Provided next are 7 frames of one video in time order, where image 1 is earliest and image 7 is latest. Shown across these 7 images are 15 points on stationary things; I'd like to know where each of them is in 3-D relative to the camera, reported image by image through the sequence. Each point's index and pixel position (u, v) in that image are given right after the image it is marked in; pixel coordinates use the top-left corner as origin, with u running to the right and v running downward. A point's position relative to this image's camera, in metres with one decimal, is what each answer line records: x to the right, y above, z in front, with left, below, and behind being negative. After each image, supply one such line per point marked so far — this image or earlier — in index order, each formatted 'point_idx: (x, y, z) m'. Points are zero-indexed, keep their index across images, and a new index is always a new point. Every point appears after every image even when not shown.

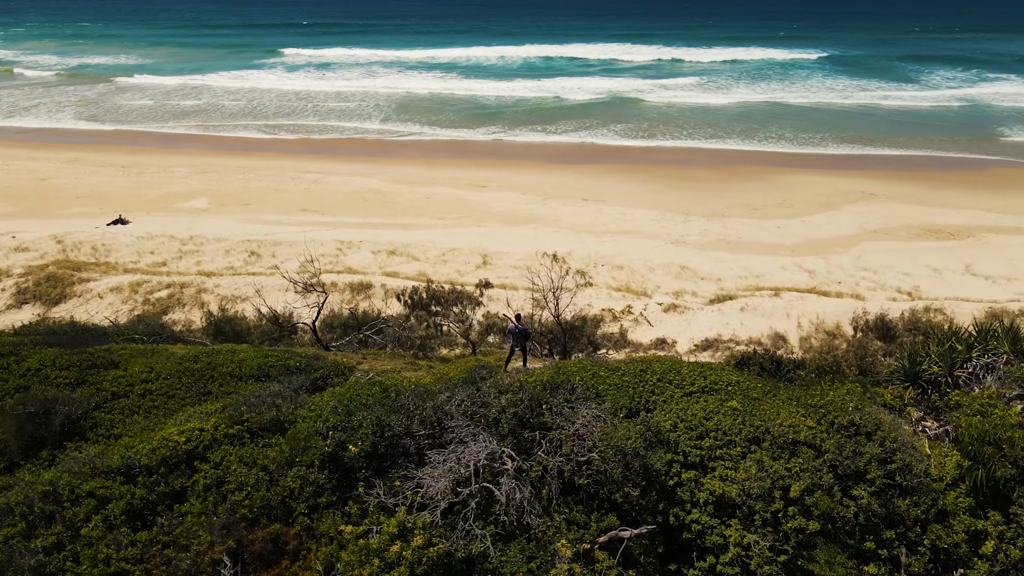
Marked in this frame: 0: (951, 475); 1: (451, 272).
0: (+3.5, -1.4, +5.6) m
1: (-1.4, +0.4, +16.6) m
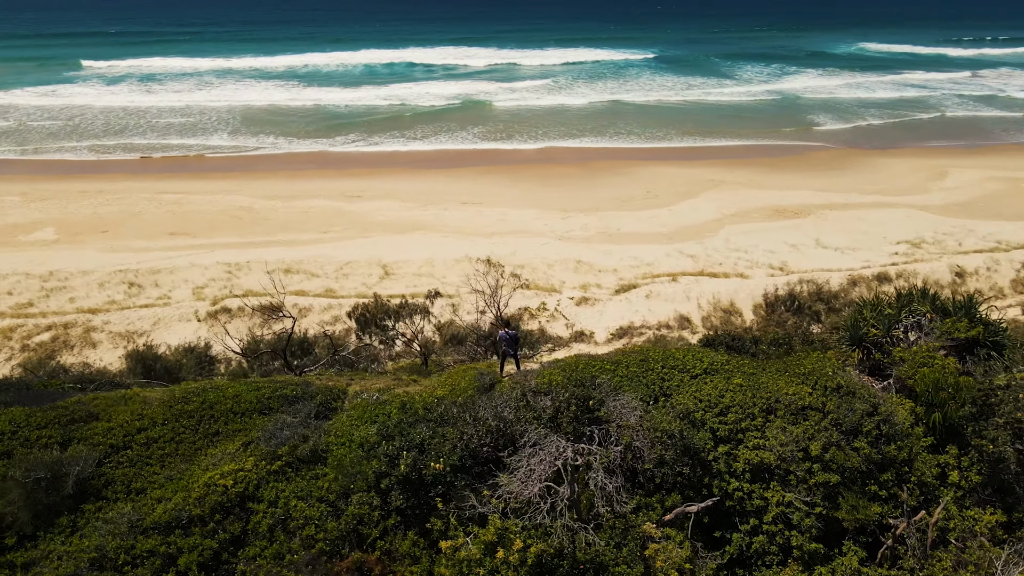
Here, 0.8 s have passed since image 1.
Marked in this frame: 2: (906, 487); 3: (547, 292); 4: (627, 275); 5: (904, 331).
0: (+3.7, -1.2, +6.6) m
1: (-3.5, +0.1, +16.3) m
2: (+3.2, -1.6, +6.0) m
3: (+0.7, -0.1, +15.7) m
4: (+2.6, +0.3, +16.9) m
5: (+4.4, -0.5, +7.9) m
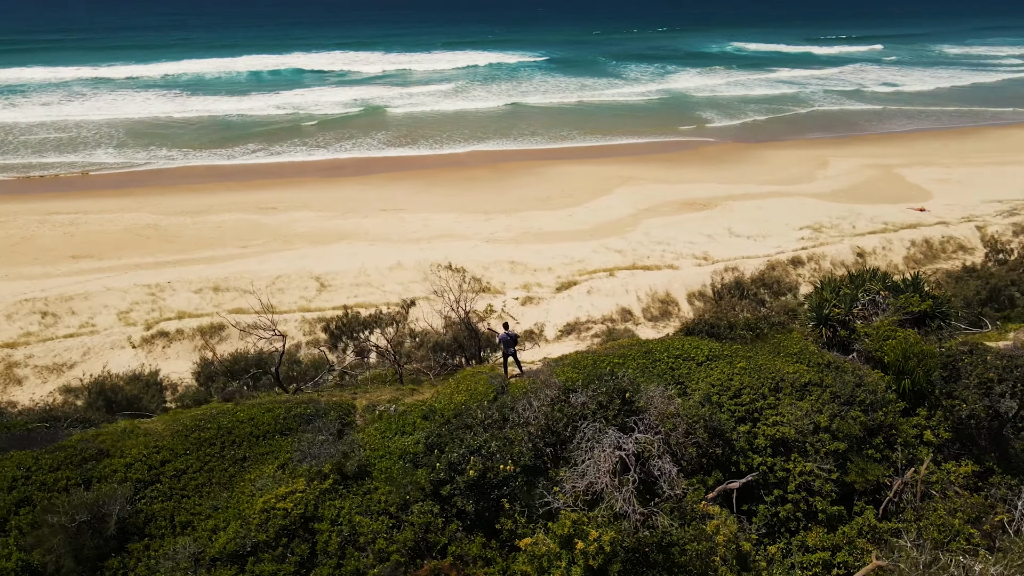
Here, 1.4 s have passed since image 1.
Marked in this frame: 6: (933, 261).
0: (+3.8, -1.0, +7.3) m
1: (-4.7, -0.2, +15.9) m
2: (+3.5, -1.5, +6.6) m
3: (-0.5, -0.1, +15.8) m
4: (+1.2, +0.4, +17.3) m
5: (+4.3, -0.3, +8.7) m
6: (+10.7, +0.7, +18.6) m
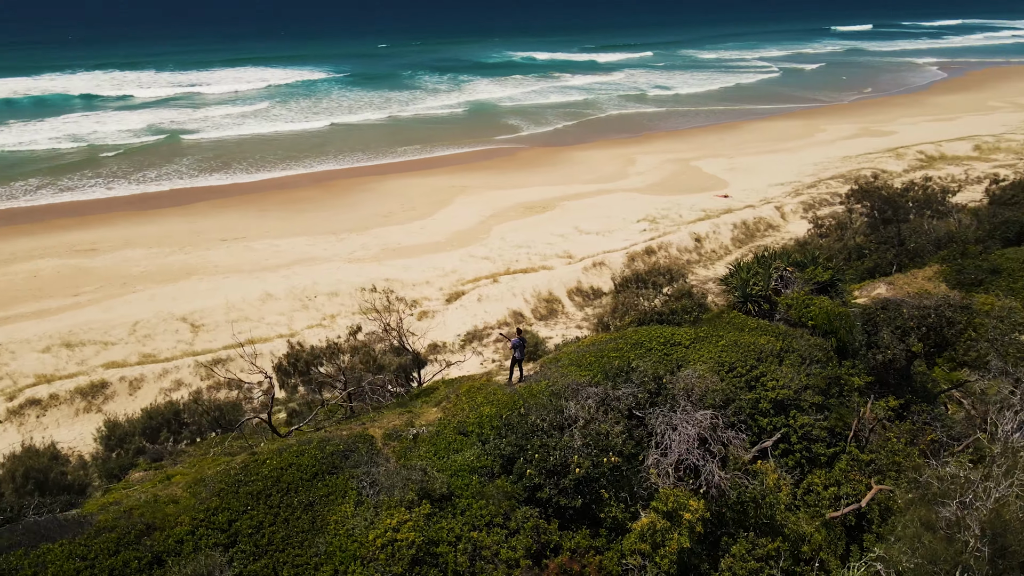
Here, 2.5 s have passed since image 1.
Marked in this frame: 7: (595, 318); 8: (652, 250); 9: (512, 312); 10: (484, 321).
0: (+3.7, -0.7, +8.6) m
1: (-6.8, -1.1, +14.6) m
2: (+3.6, -1.2, +7.9) m
3: (-2.8, -0.6, +15.7) m
4: (-1.7, +0.1, +17.6) m
5: (+3.7, 0.0, +10.2) m
6: (+7.0, +1.4, +21.3) m
7: (+1.8, -0.7, +16.2) m
8: (+3.8, +1.0, +19.6) m
9: (0.0, -0.5, +15.9) m
10: (-0.6, -0.7, +15.5) m
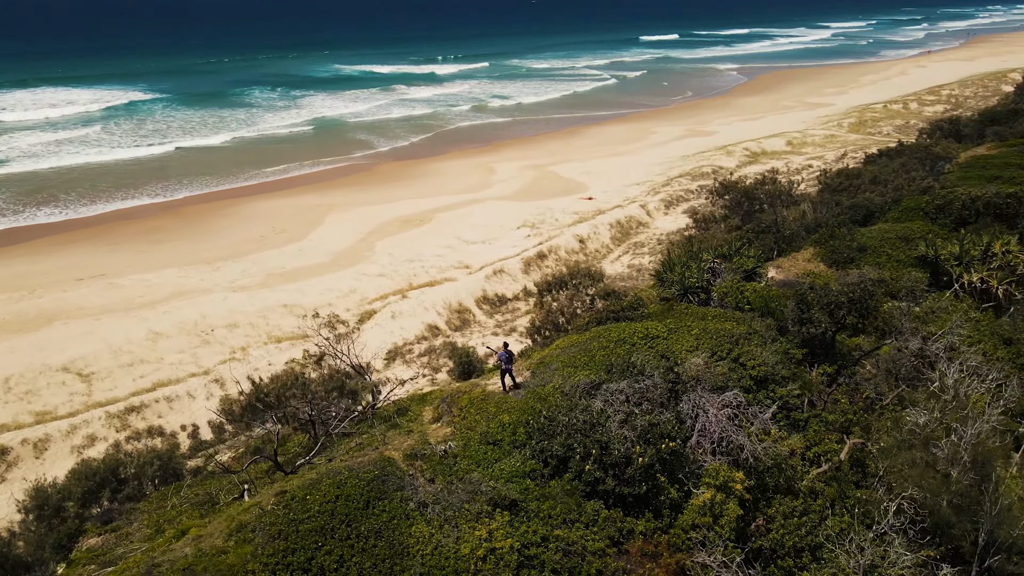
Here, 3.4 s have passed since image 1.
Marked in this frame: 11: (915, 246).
0: (+3.4, -0.5, +9.7) m
1: (-8.2, -2.0, +13.2) m
2: (+3.5, -1.0, +9.0) m
3: (-4.5, -1.1, +15.2) m
4: (-3.9, -0.4, +17.3) m
5: (+3.0, +0.1, +11.2) m
6: (+3.7, +1.6, +22.8) m
7: (-0.1, -0.8, +16.6) m
8: (+0.9, +0.9, +20.4) m
9: (-1.8, -0.8, +16.0) m
10: (-2.3, -1.1, +15.4) m
11: (+7.6, +0.8, +13.7) m
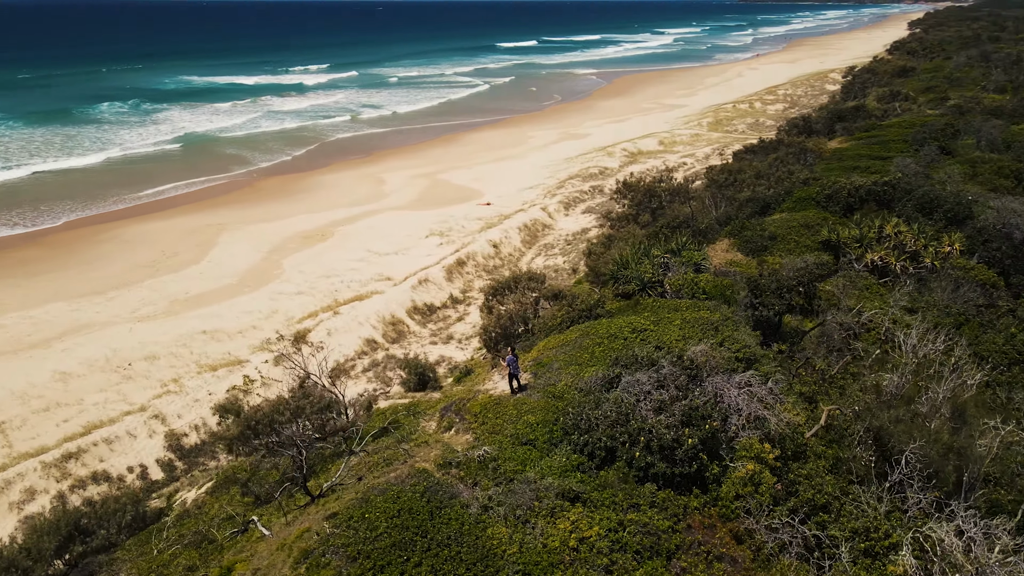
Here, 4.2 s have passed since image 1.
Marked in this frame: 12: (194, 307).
0: (+3.0, -0.3, +10.5) m
1: (-8.8, -2.7, +11.9) m
2: (+3.3, -0.8, +9.8) m
3: (-5.6, -1.6, +14.5) m
4: (-5.4, -0.9, +16.7) m
5: (+2.4, +0.2, +11.9) m
6: (+0.9, +1.5, +23.5) m
7: (-1.6, -1.0, +16.7) m
8: (-1.4, +0.8, +20.6) m
9: (-3.2, -1.1, +15.8) m
10: (-3.5, -1.4, +15.2) m
11: (+6.4, +1.2, +15.3) m
12: (-8.5, -0.5, +19.5) m
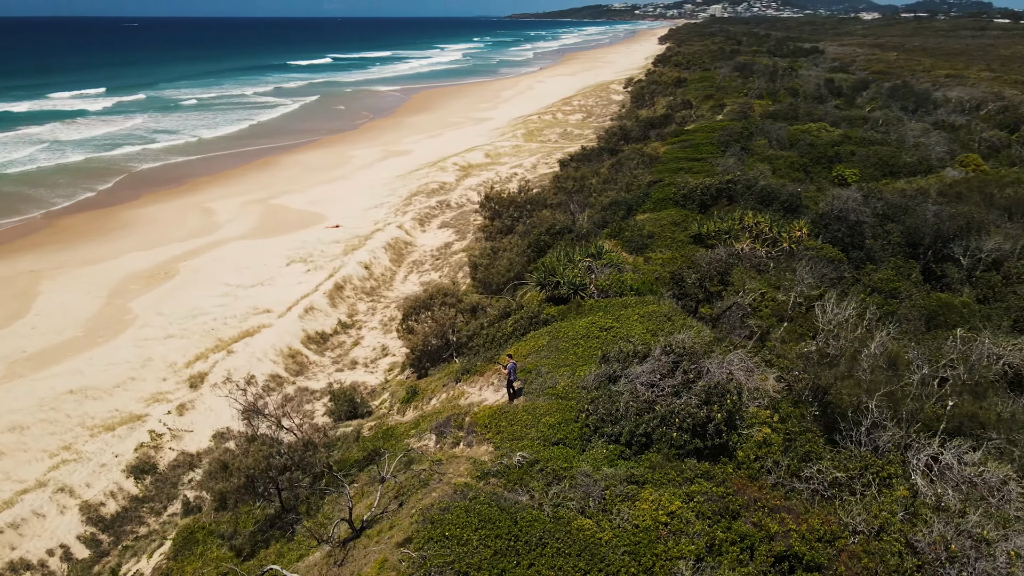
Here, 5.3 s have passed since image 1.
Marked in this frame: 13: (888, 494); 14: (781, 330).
0: (+2.2, -0.3, +11.6) m
1: (-9.2, -3.8, +9.9) m
2: (+2.7, -0.7, +11.0) m
3: (-7.0, -2.5, +13.2) m
4: (-7.4, -1.8, +15.4) m
5: (+1.2, +0.2, +12.8) m
6: (-3.4, +1.0, +23.6) m
7: (-3.7, -1.6, +16.4) m
8: (-4.7, +0.1, +20.2) m
9: (-5.0, -1.8, +15.1) m
10: (-5.2, -2.1, +14.4) m
11: (+4.1, +1.4, +17.1) m
12: (-11.2, -1.8, +17.3) m
13: (+3.5, -1.9, +6.7) m
14: (+4.0, -0.6, +10.7) m
